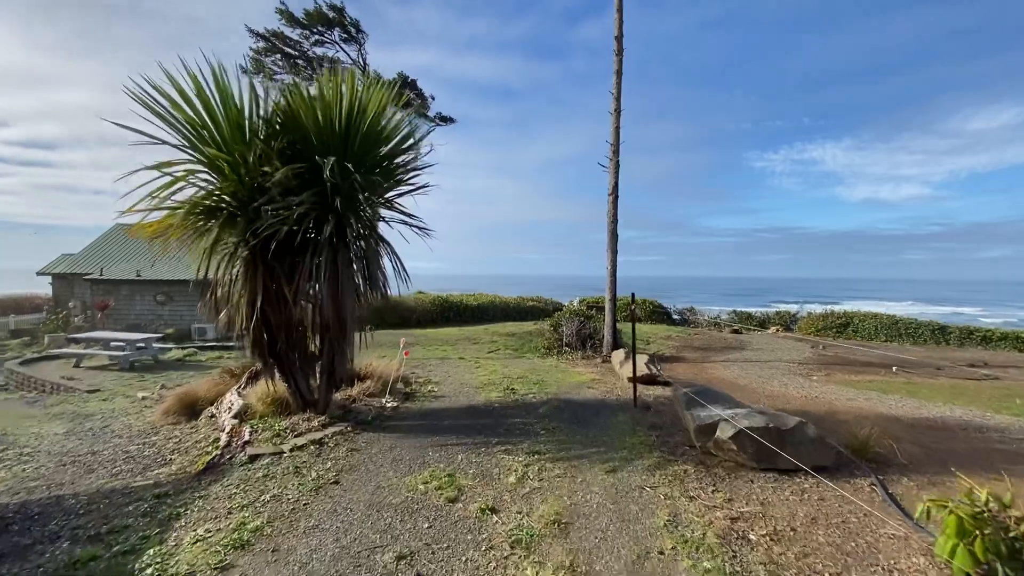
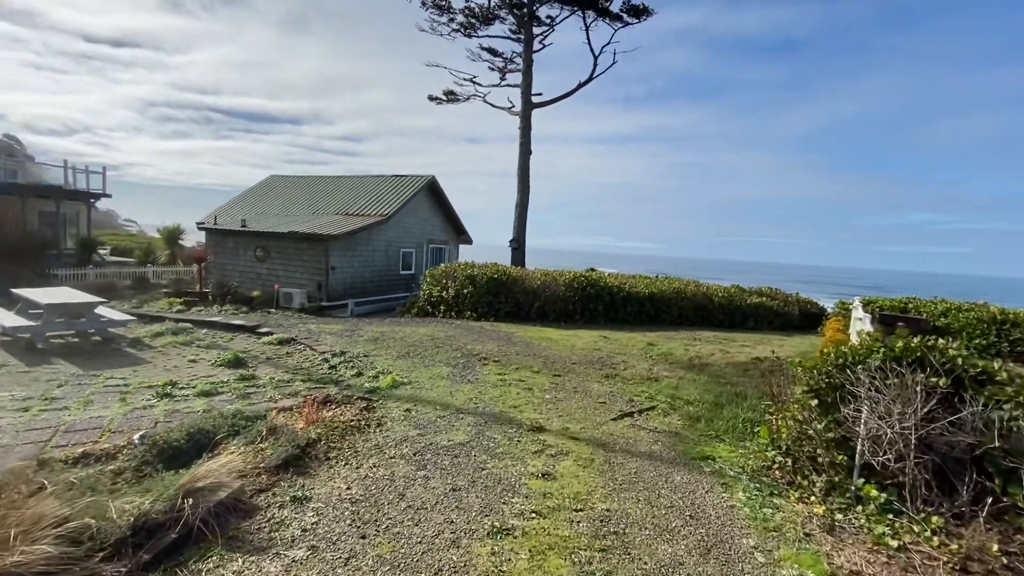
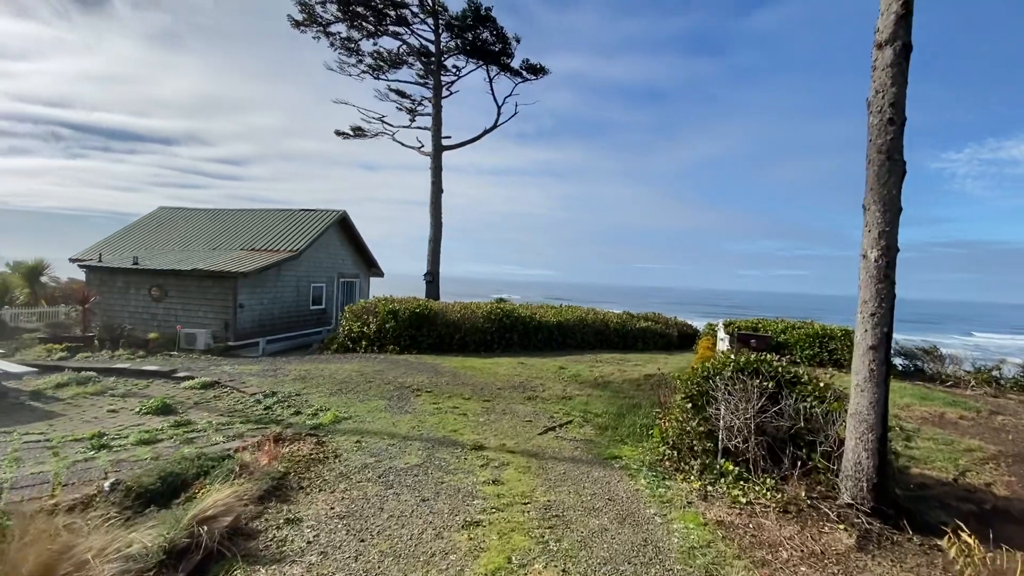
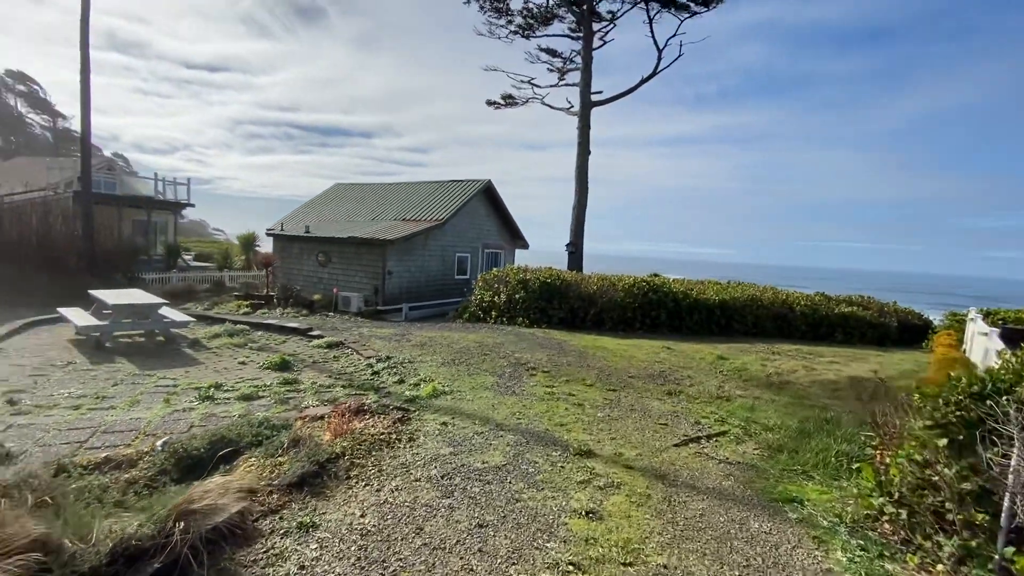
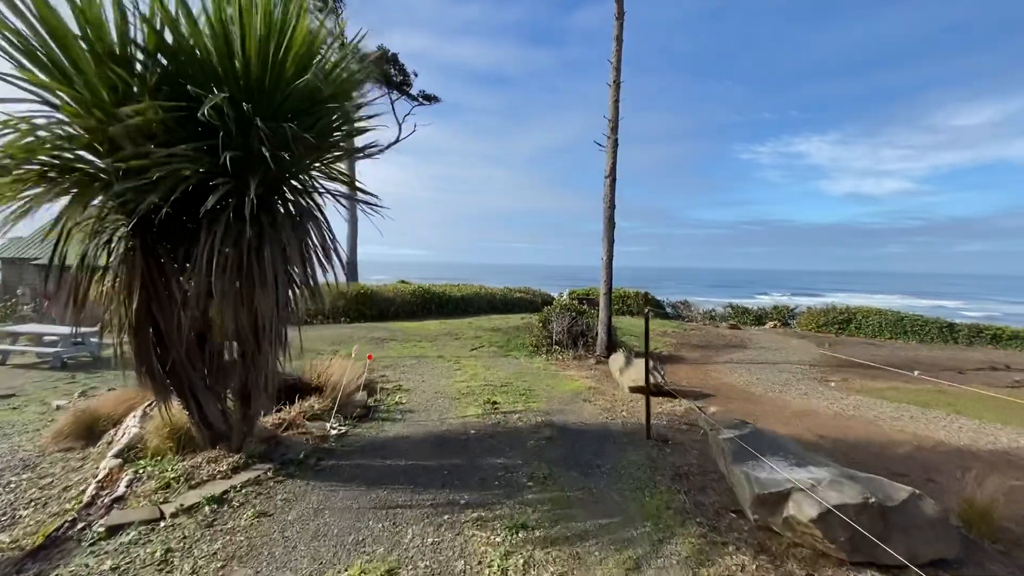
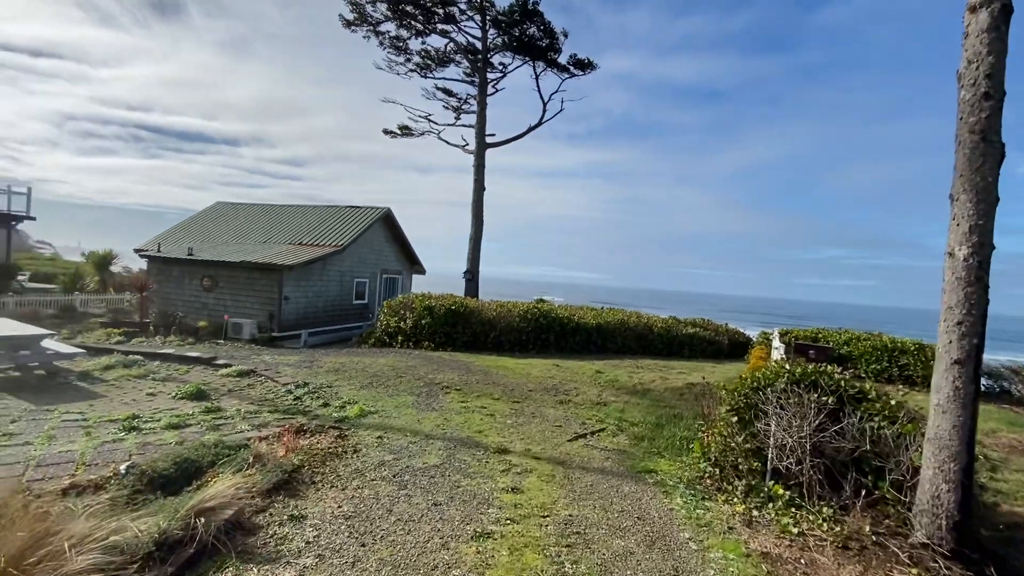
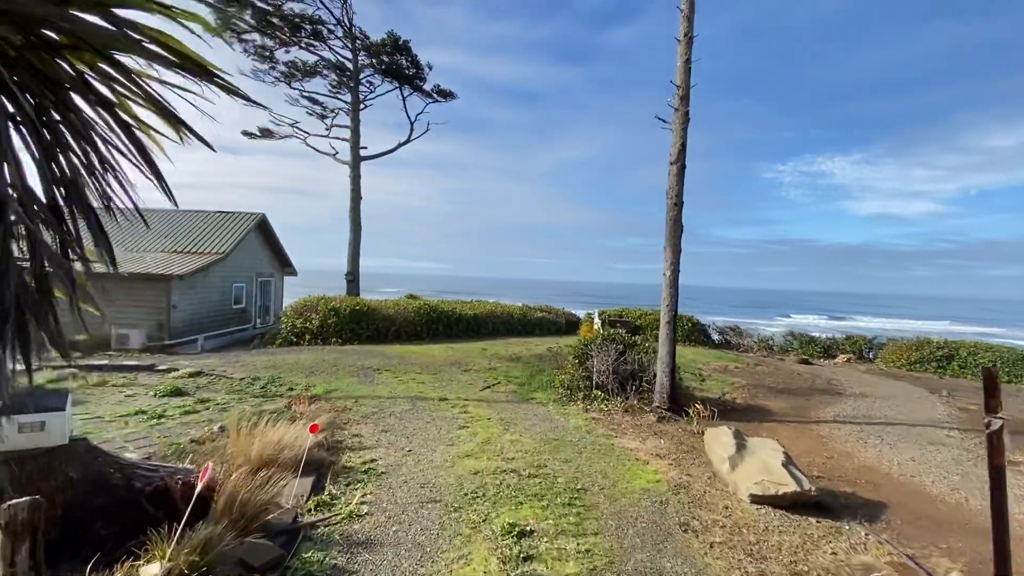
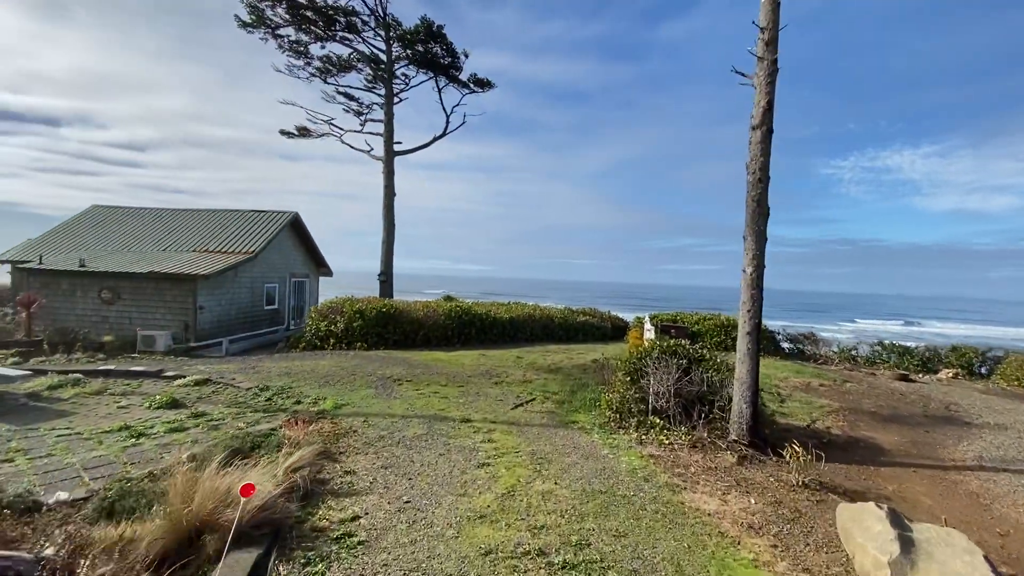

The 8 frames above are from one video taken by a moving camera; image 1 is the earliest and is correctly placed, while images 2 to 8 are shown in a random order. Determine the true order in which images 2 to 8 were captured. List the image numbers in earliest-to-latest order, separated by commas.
5, 7, 8, 3, 6, 2, 4
